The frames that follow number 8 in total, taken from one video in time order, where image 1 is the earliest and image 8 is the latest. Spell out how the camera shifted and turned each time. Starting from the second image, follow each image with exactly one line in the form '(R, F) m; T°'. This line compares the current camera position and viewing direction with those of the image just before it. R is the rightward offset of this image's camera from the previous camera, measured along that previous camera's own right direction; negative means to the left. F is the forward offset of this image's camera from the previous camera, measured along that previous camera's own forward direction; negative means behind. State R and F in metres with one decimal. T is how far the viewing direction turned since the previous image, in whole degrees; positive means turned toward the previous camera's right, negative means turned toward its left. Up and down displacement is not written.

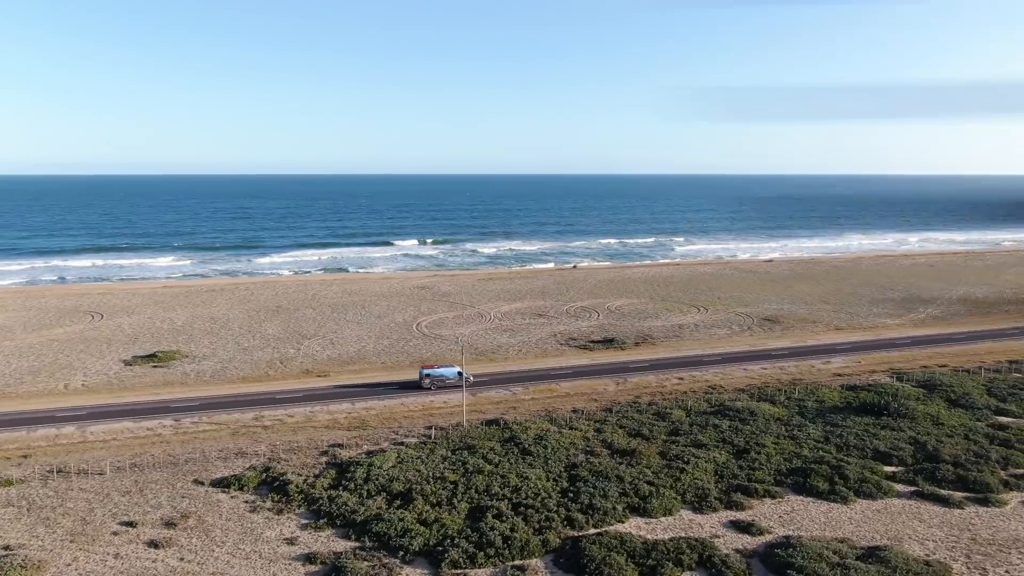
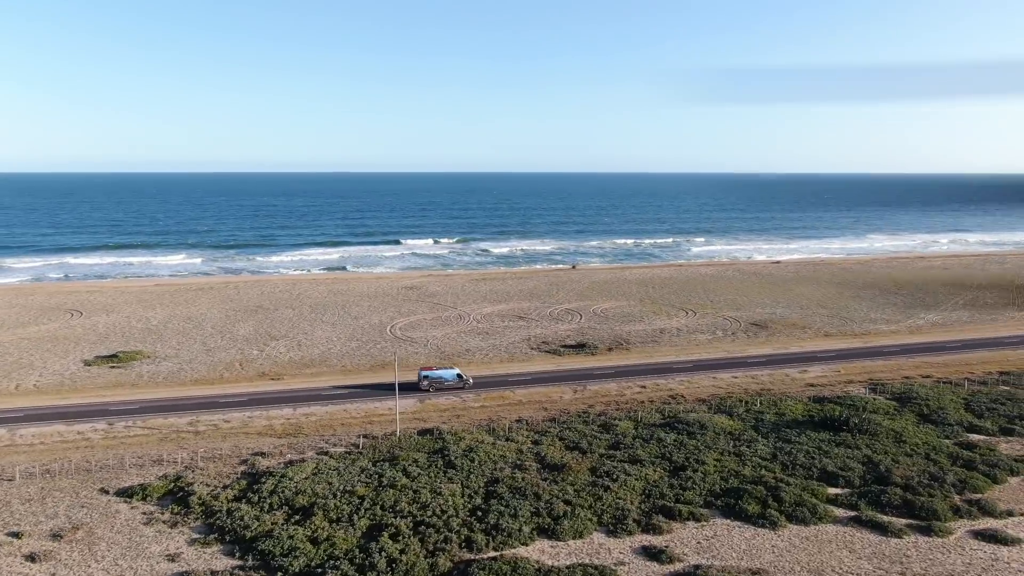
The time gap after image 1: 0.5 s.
(+3.3, +1.2) m; -2°
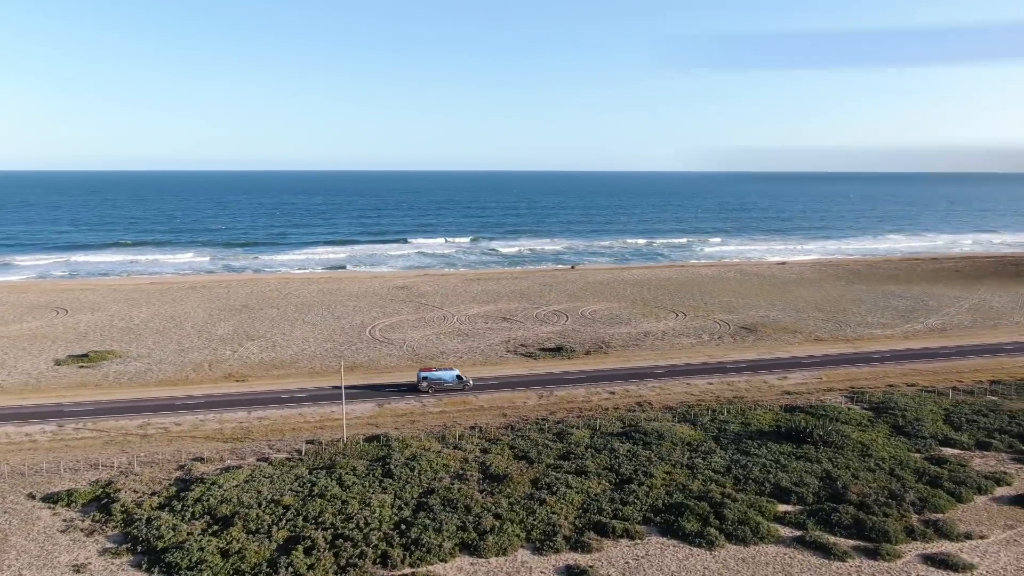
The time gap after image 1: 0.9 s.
(+2.5, +0.9) m; -2°
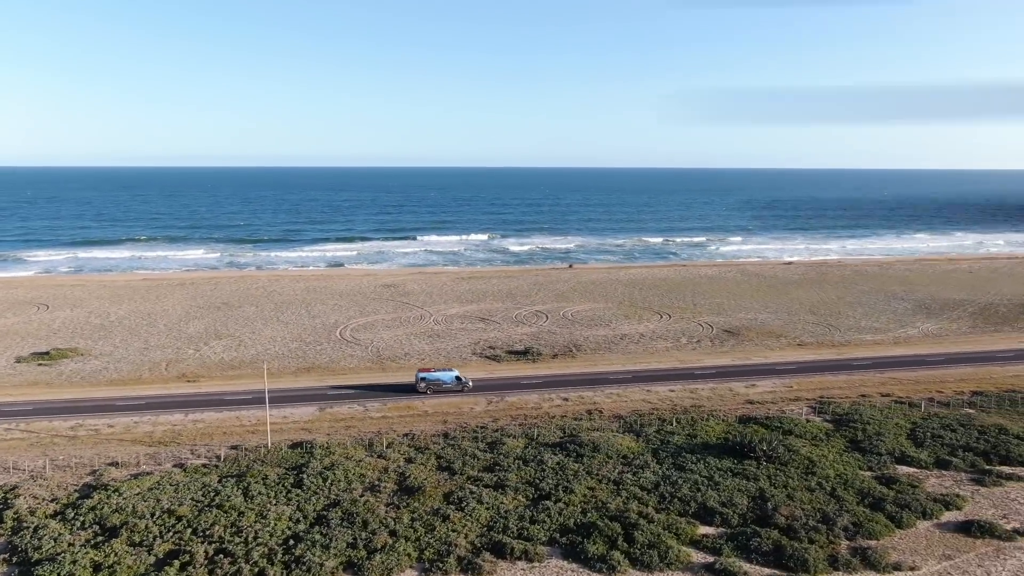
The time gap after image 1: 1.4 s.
(+3.3, +1.1) m; -2°
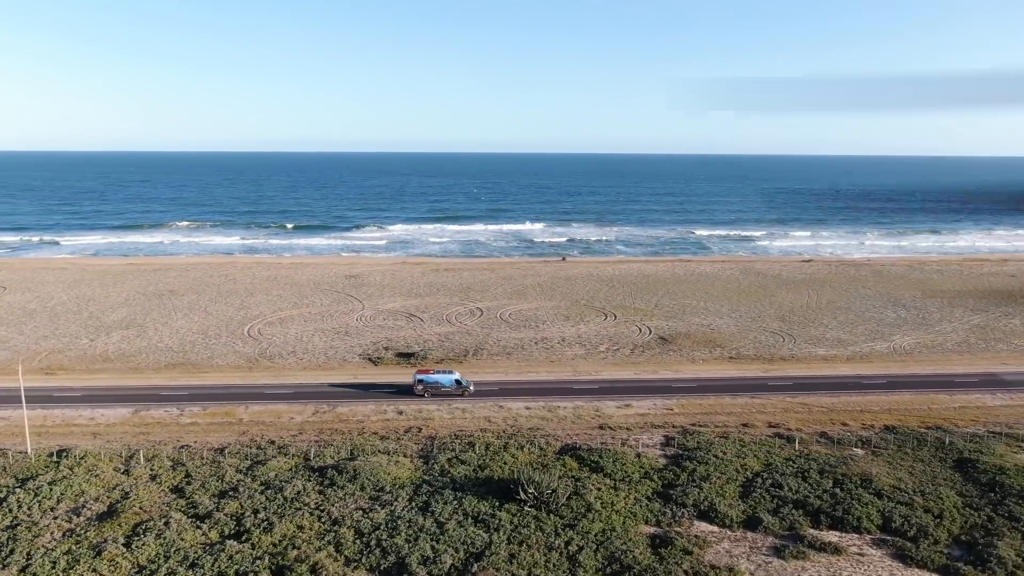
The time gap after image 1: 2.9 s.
(+9.6, +3.7) m; -7°
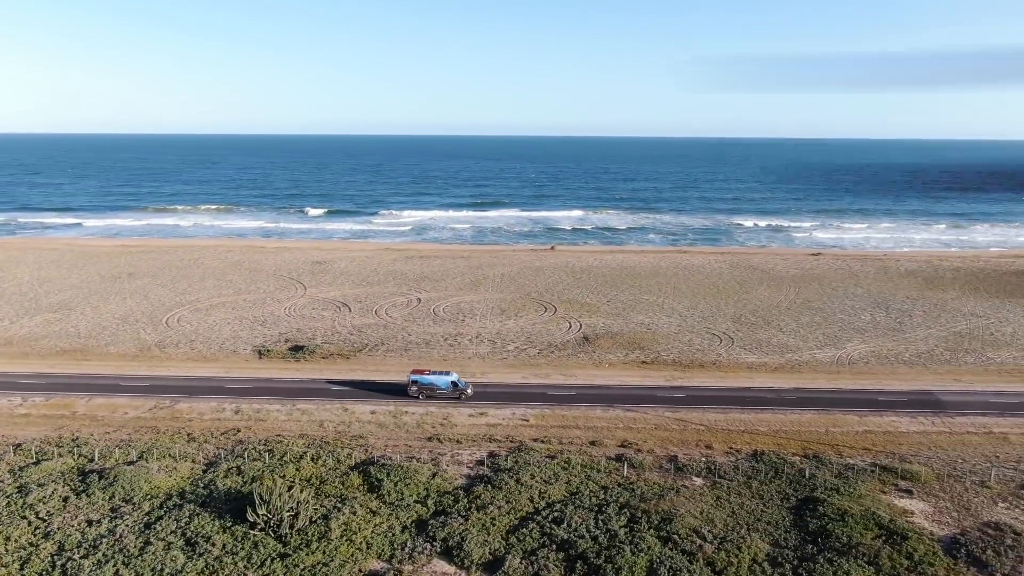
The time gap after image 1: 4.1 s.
(+8.0, +2.7) m; -6°
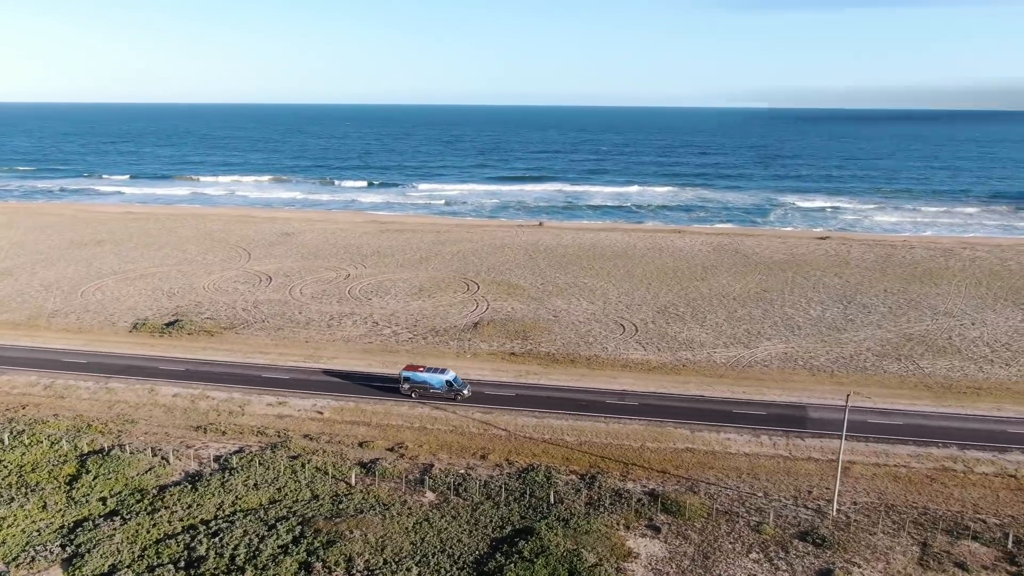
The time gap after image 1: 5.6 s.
(+9.4, +2.9) m; -8°
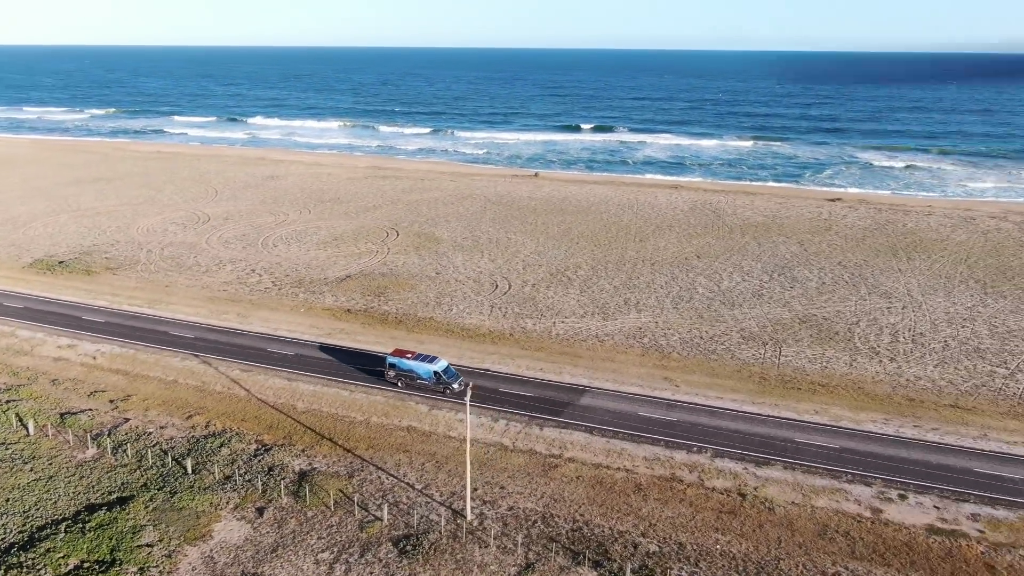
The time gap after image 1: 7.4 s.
(+10.7, +2.8) m; -10°
